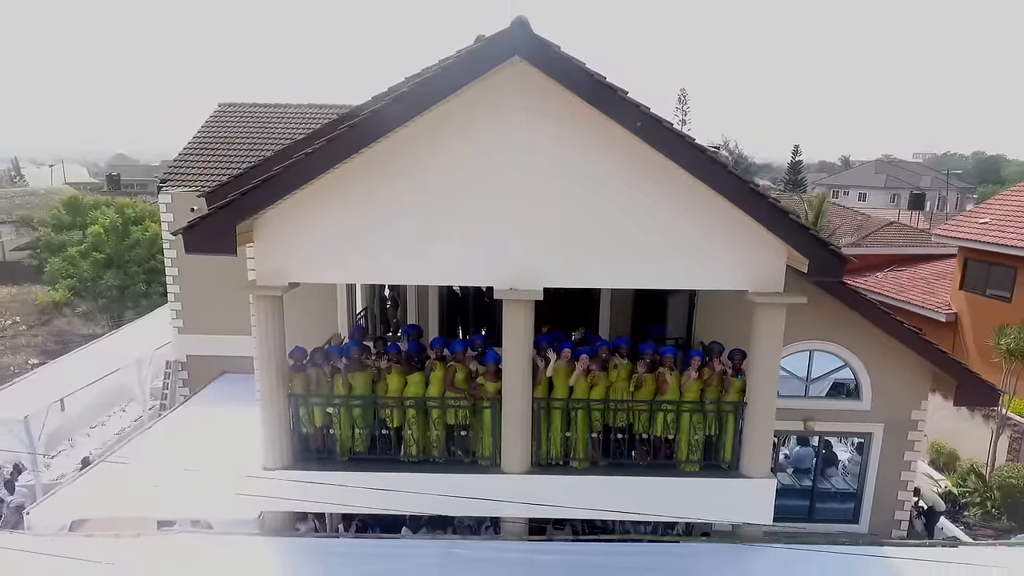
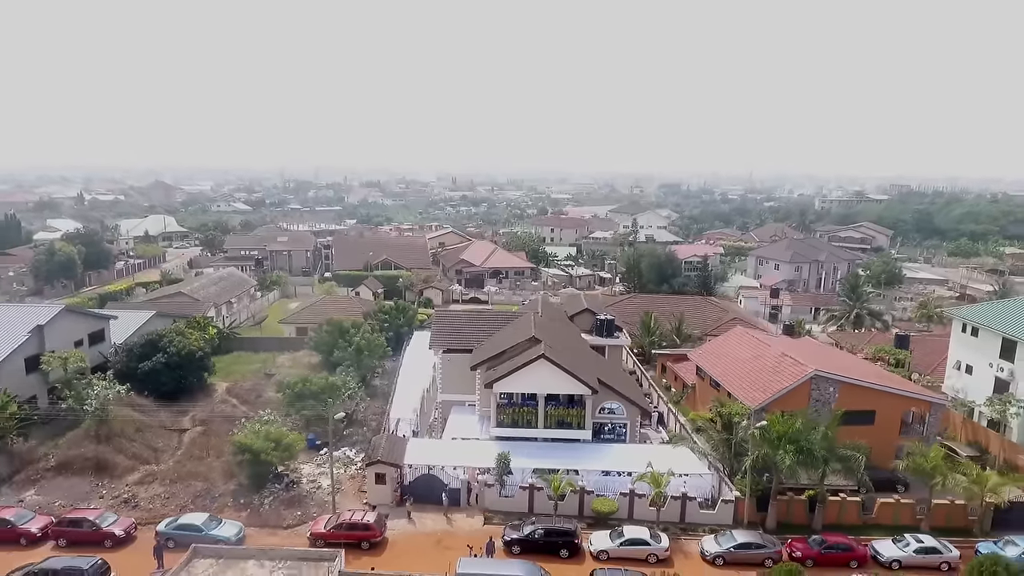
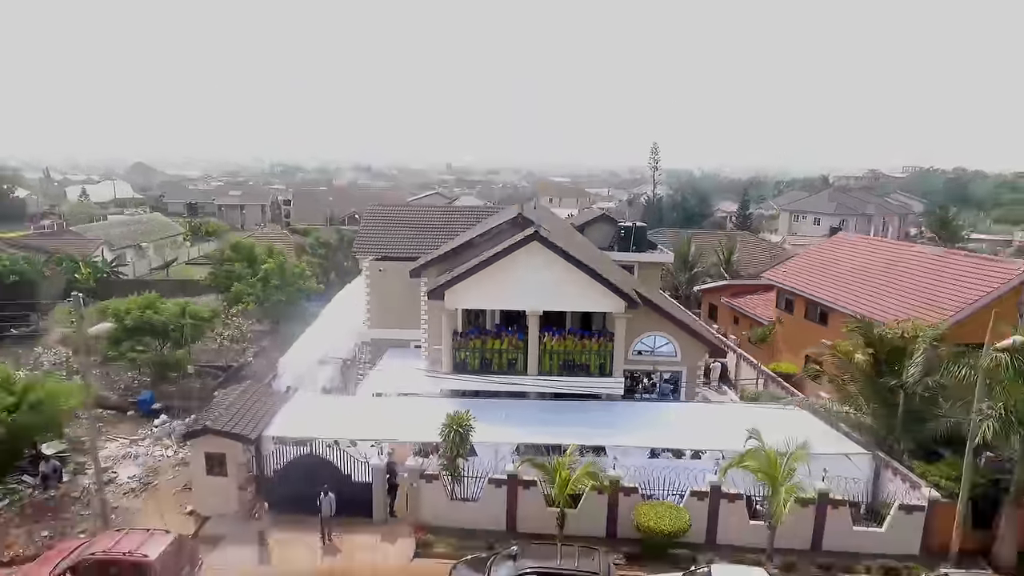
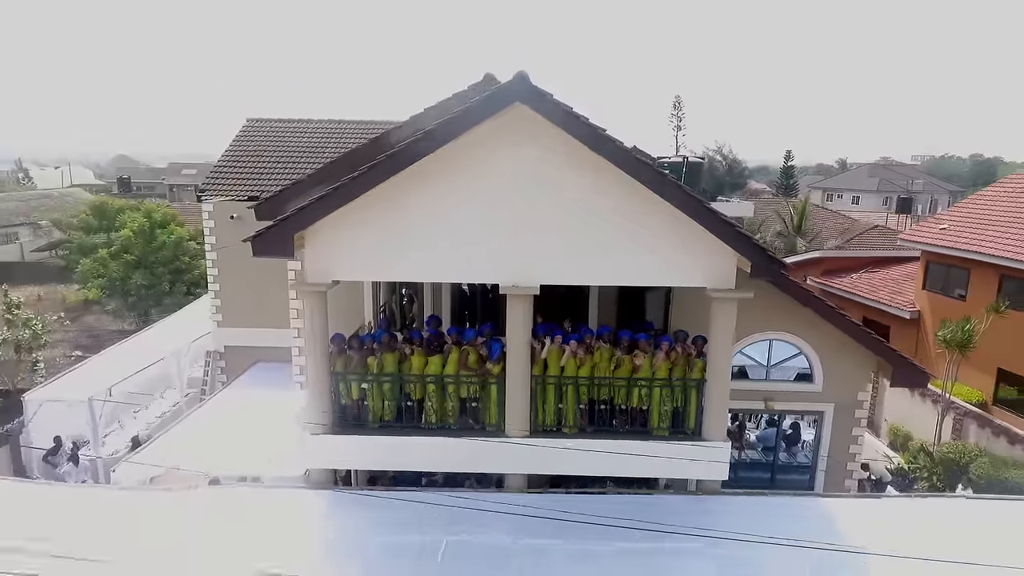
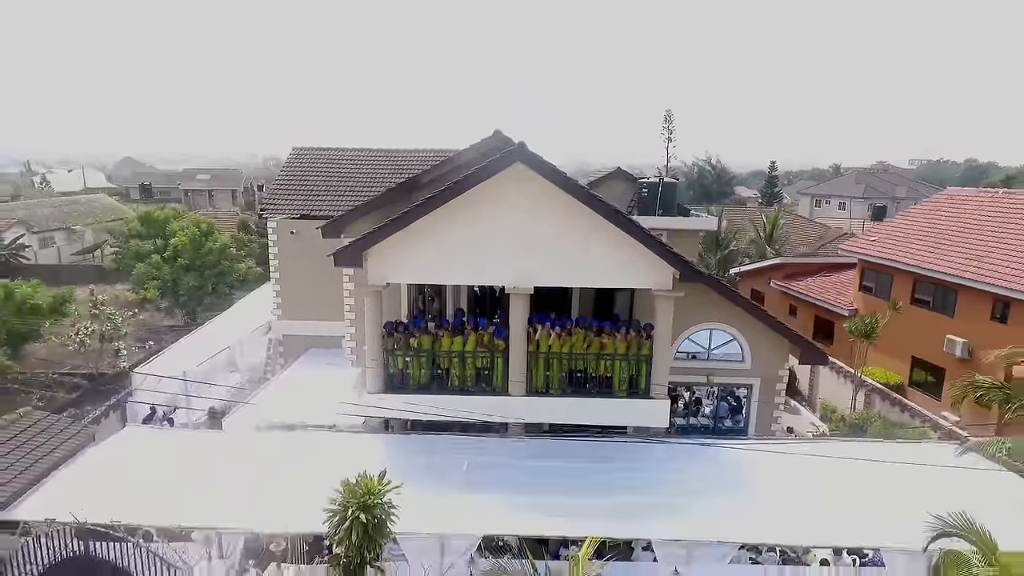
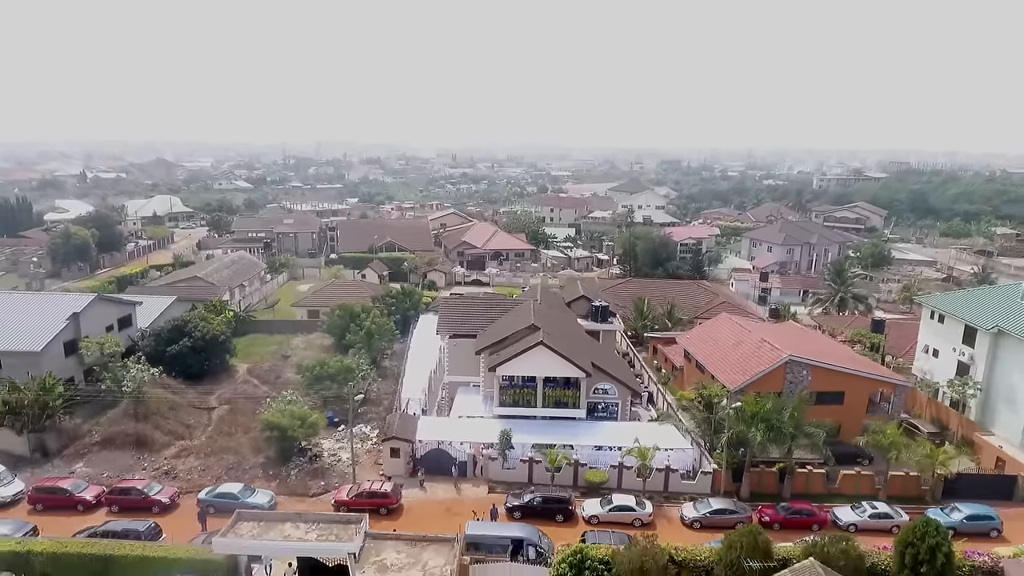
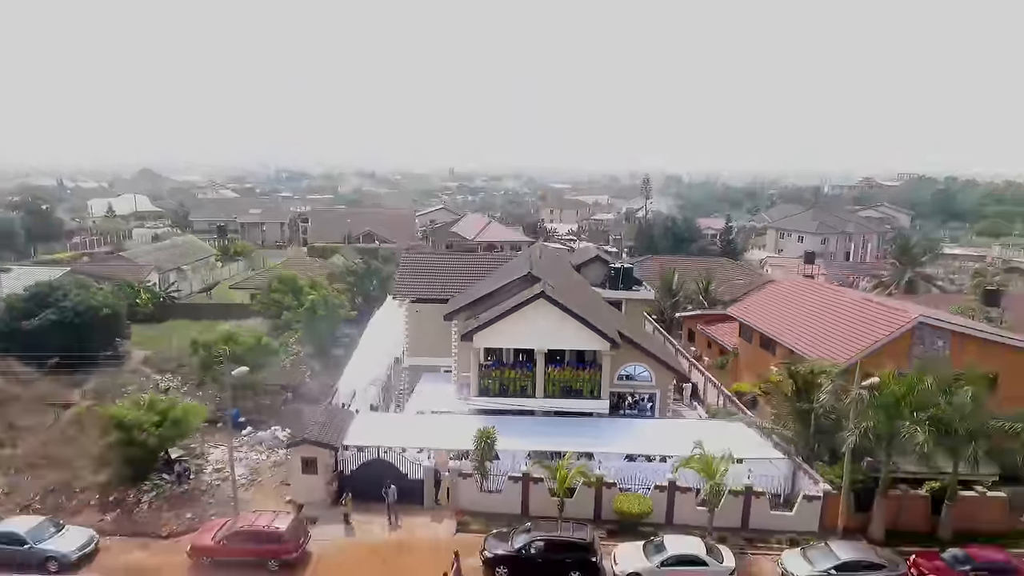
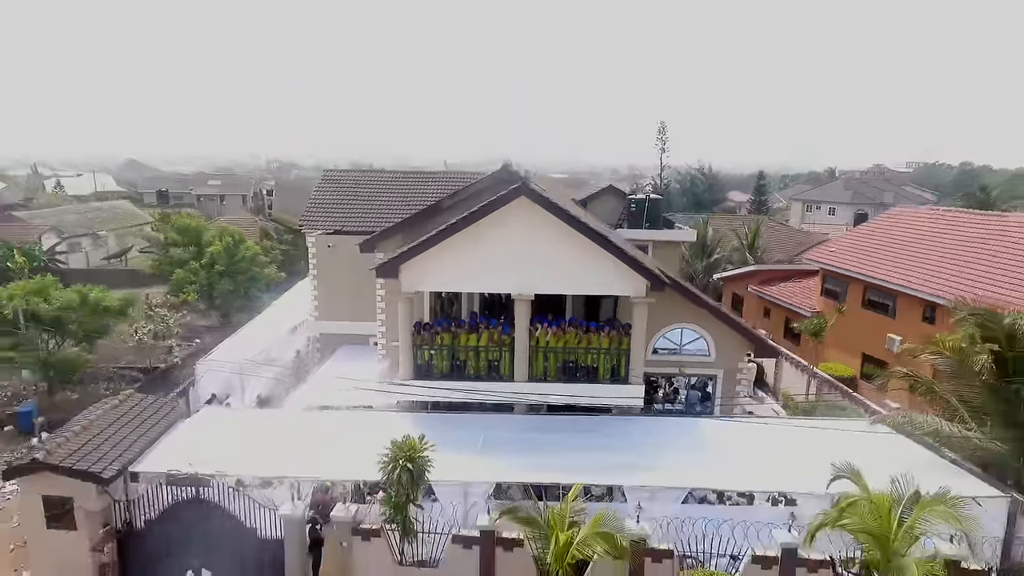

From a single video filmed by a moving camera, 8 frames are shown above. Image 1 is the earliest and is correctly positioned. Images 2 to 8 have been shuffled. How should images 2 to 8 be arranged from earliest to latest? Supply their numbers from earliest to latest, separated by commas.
4, 5, 8, 3, 7, 2, 6
